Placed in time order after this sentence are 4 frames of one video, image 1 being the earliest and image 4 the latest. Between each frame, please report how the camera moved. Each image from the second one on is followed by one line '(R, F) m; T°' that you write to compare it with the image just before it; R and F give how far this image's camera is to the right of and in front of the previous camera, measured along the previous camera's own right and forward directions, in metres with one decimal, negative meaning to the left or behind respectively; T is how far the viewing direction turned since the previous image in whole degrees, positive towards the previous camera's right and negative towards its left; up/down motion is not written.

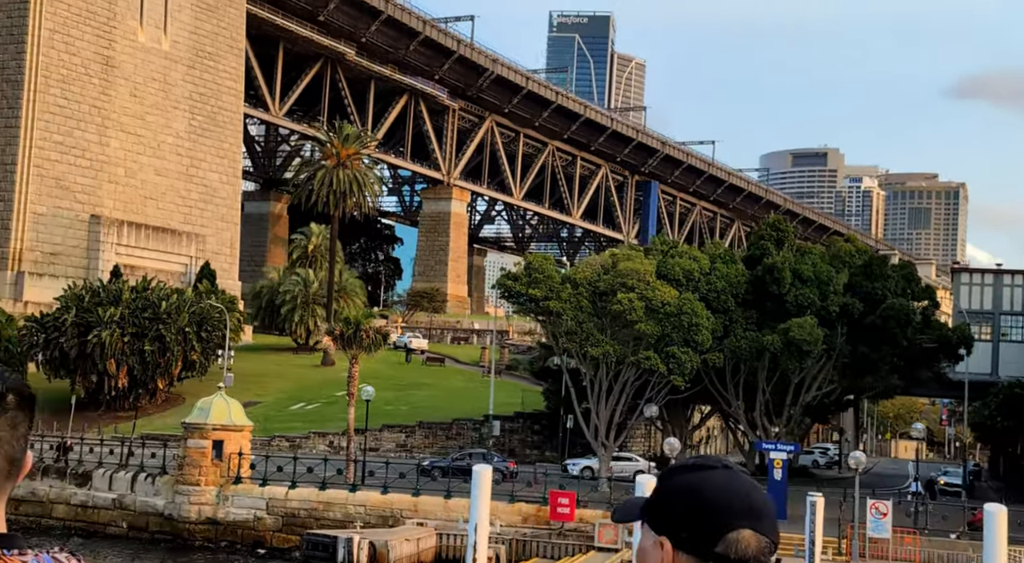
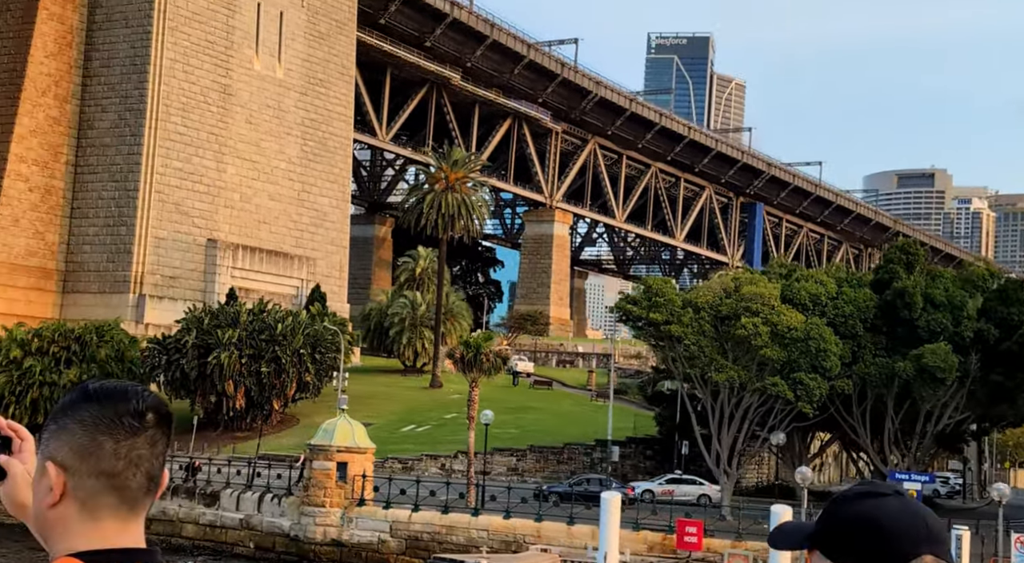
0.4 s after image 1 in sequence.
(-0.5, +0.1) m; -4°
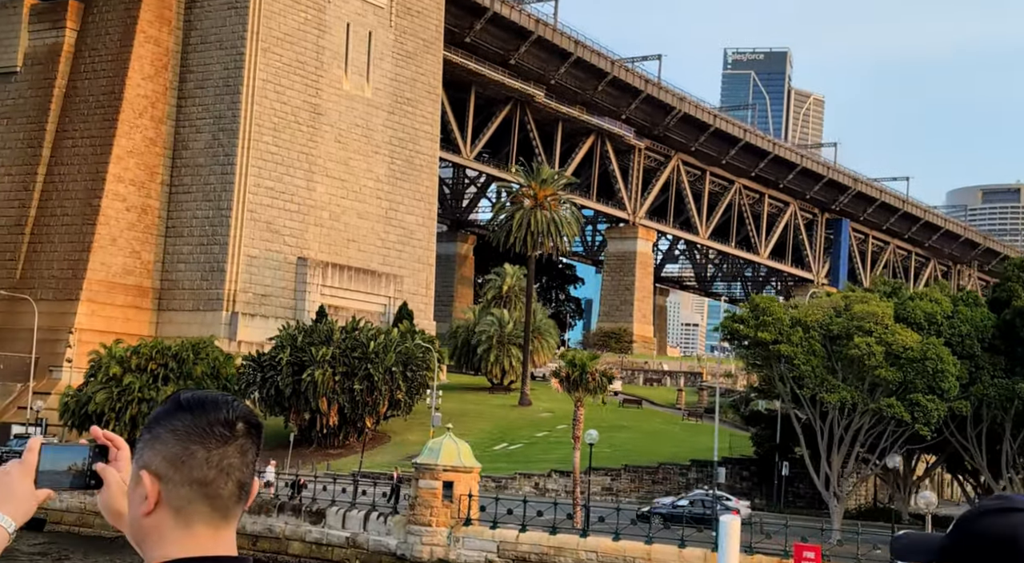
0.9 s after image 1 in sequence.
(-0.6, +0.1) m; -3°
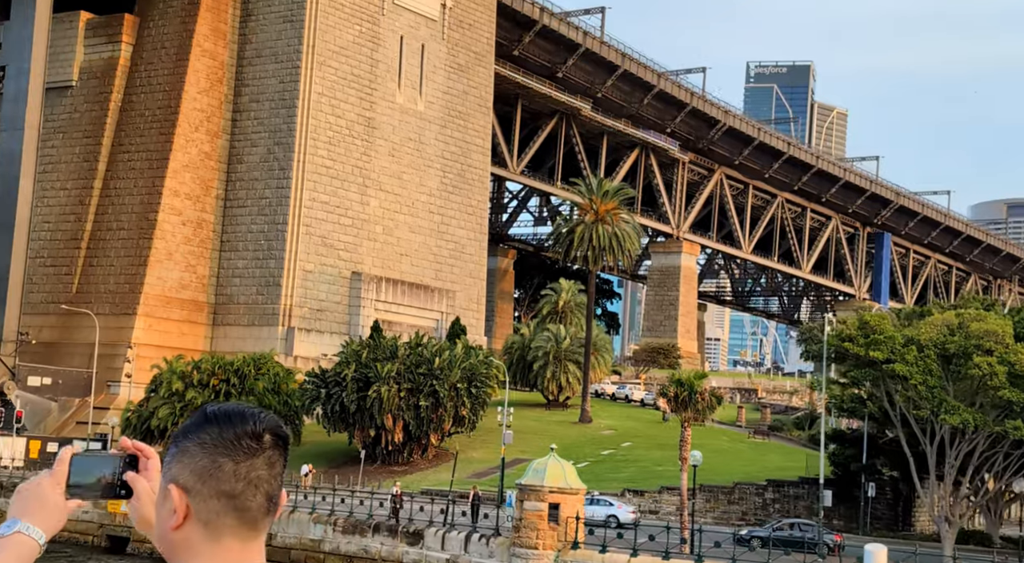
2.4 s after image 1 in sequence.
(-1.7, +0.7) m; -1°
